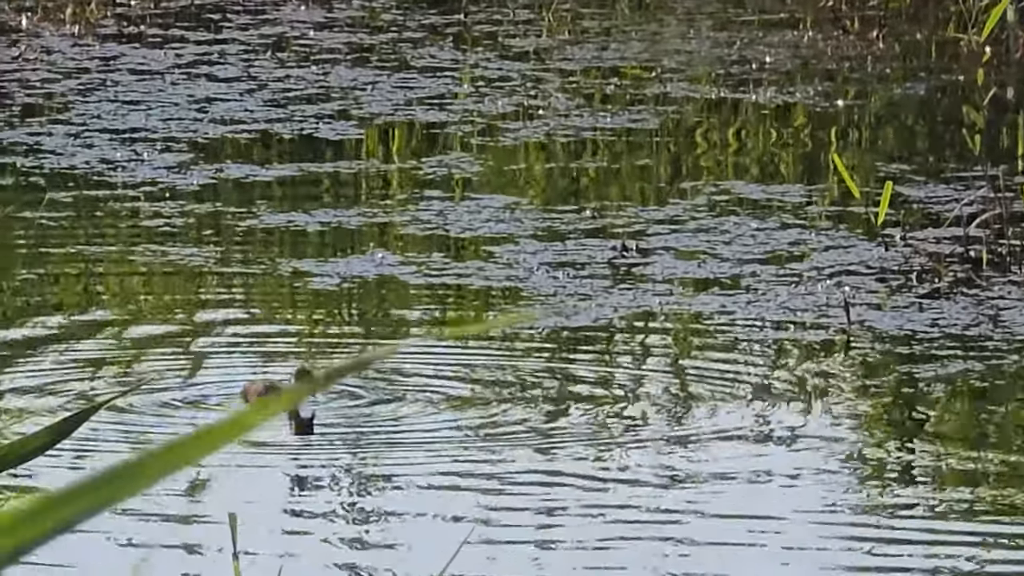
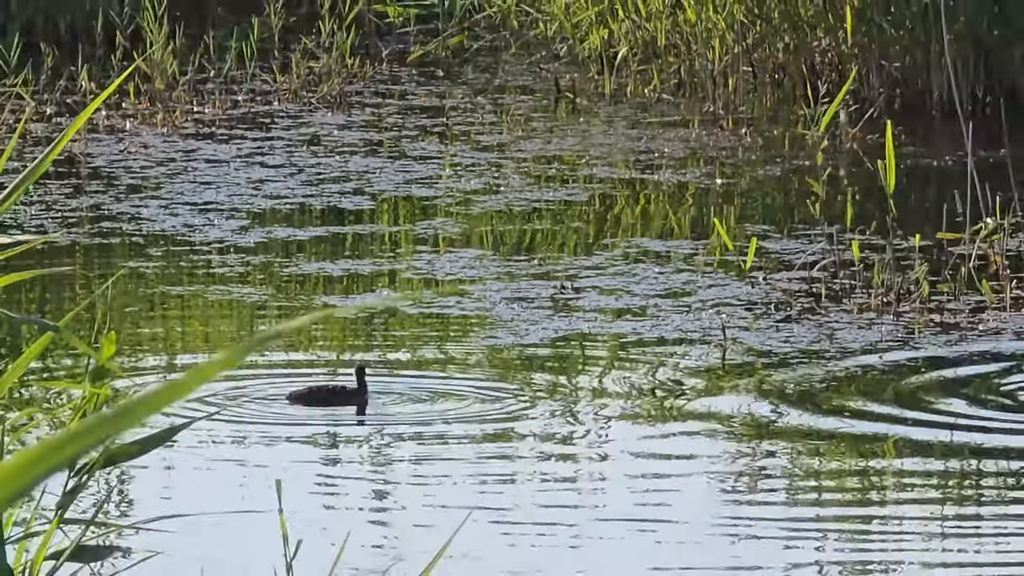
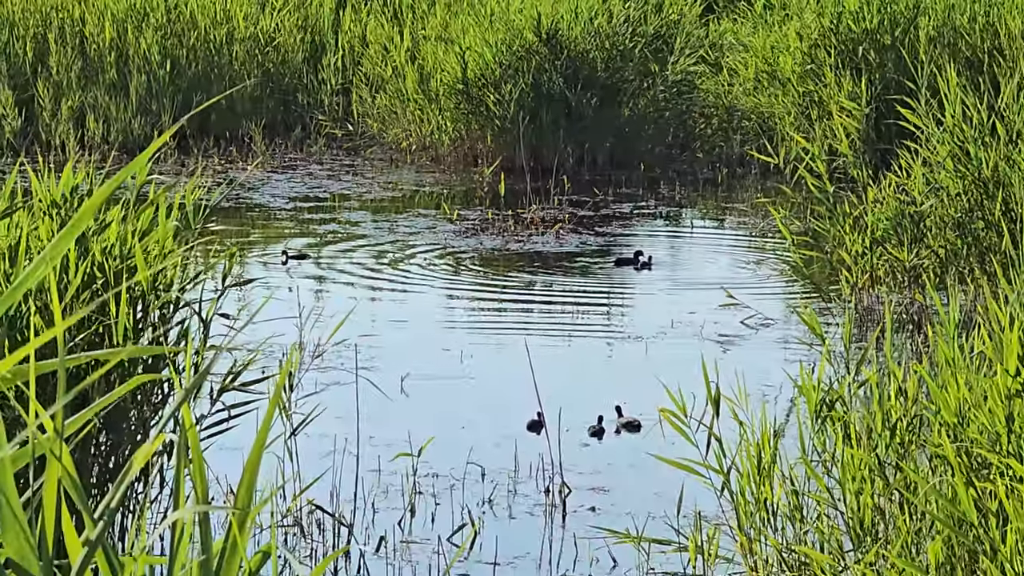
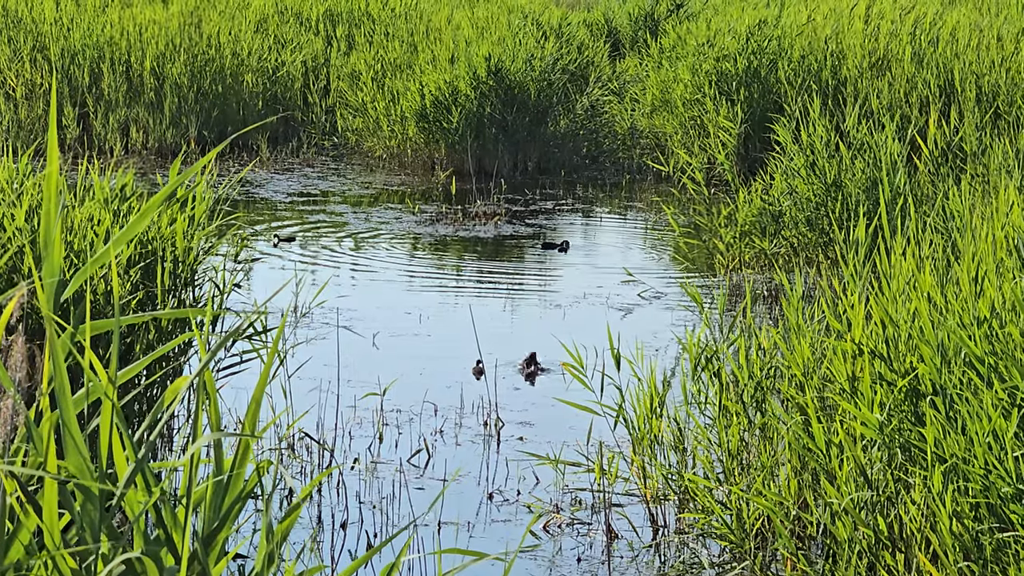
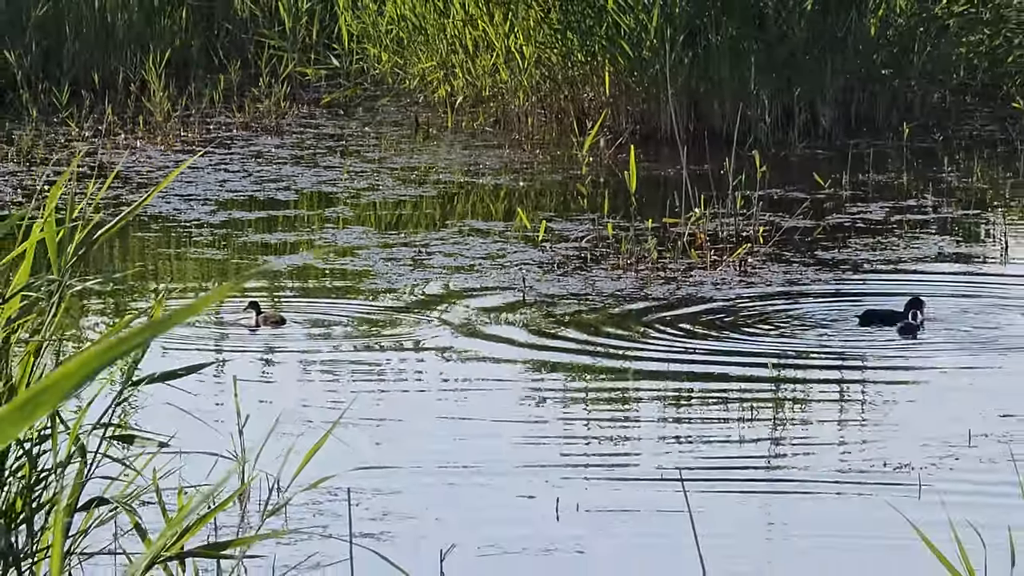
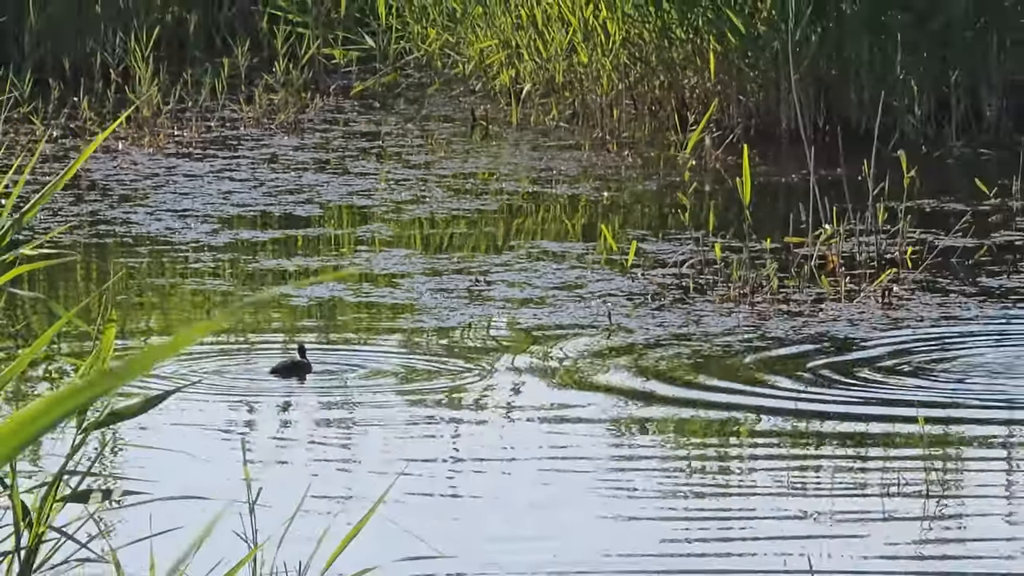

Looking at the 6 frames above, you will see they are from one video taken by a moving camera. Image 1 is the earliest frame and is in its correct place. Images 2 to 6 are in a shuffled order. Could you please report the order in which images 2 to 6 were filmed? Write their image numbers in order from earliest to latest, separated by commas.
2, 6, 5, 3, 4
